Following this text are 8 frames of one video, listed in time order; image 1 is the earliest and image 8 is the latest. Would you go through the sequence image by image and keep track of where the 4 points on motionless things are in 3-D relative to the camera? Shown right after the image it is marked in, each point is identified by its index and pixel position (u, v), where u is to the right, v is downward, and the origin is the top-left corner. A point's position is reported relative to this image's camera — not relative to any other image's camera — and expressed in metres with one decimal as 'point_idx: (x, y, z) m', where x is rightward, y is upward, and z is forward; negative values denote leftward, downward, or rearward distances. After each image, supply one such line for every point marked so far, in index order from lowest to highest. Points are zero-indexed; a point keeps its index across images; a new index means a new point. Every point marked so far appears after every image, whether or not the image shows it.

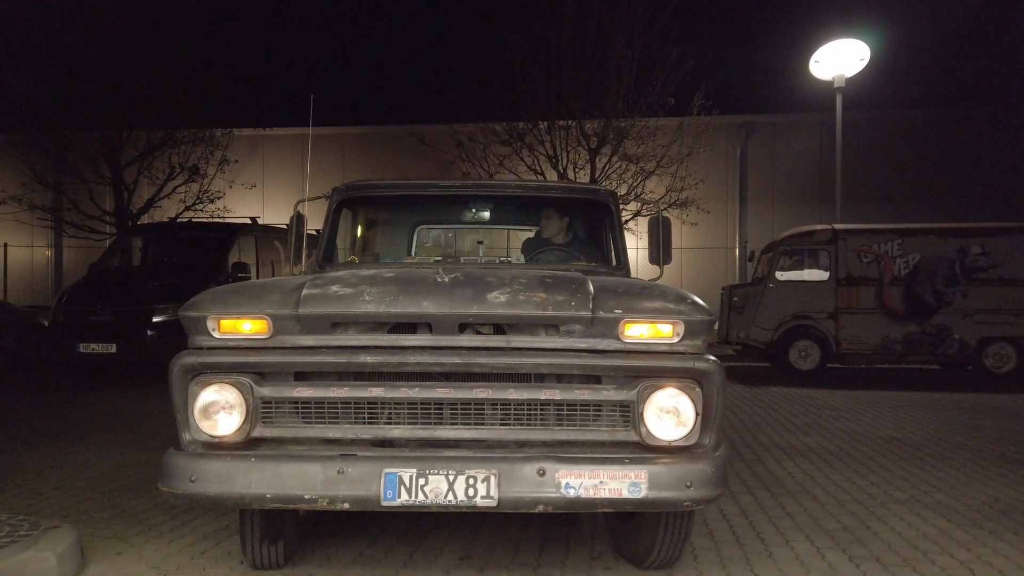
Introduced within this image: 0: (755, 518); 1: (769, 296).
0: (+1.6, -1.5, +5.9) m
1: (+4.5, -0.1, +15.7) m
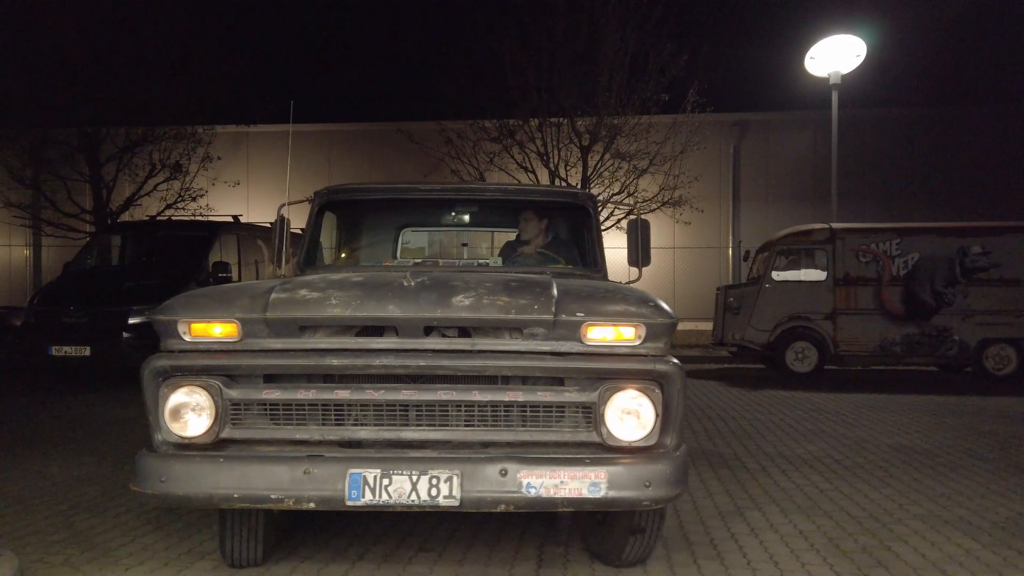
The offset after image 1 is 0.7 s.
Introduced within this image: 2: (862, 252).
0: (+1.5, -1.5, +5.5) m
1: (+4.4, -0.1, +15.4) m
2: (+5.9, +0.6, +14.9) m
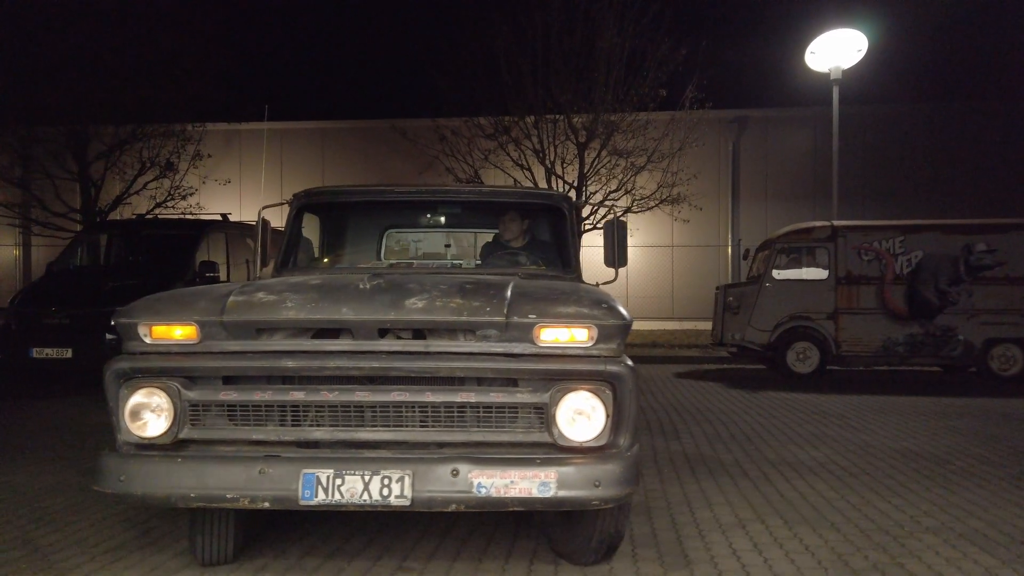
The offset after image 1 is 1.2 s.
0: (+1.5, -1.5, +5.1) m
1: (+4.3, -0.1, +15.0) m
2: (+5.8, +0.6, +14.6) m
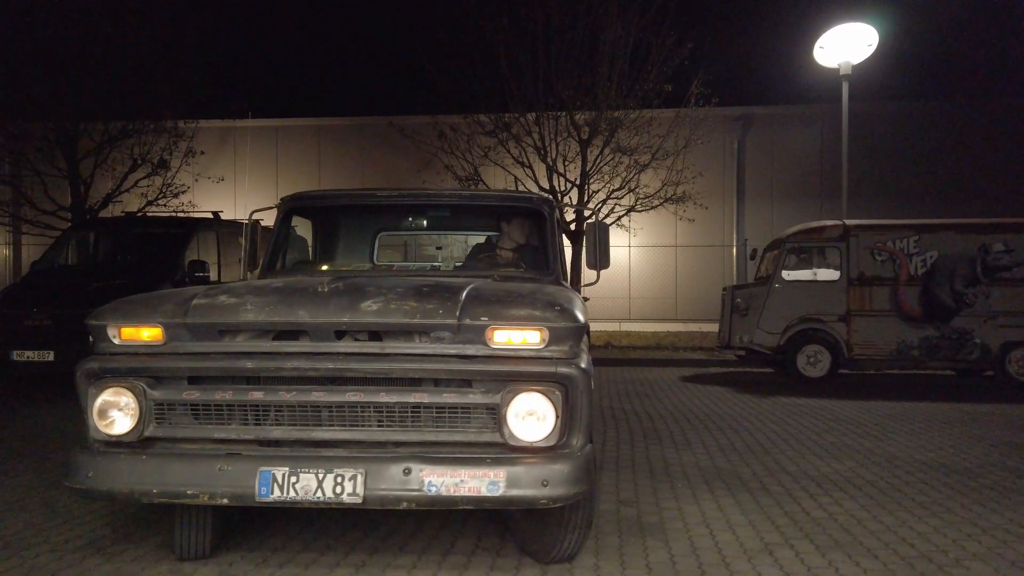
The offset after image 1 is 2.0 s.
0: (+1.5, -1.5, +4.6) m
1: (+4.3, -0.1, +14.5) m
2: (+5.8, +0.6, +14.1) m
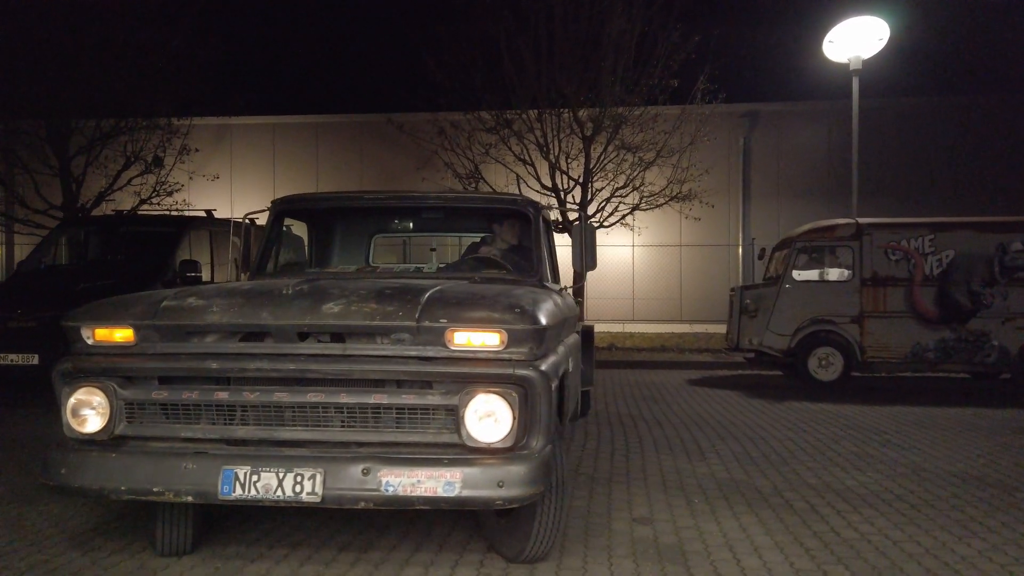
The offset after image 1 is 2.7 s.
0: (+1.5, -1.5, +4.2) m
1: (+4.3, -0.1, +14.1) m
2: (+5.8, +0.6, +13.6) m
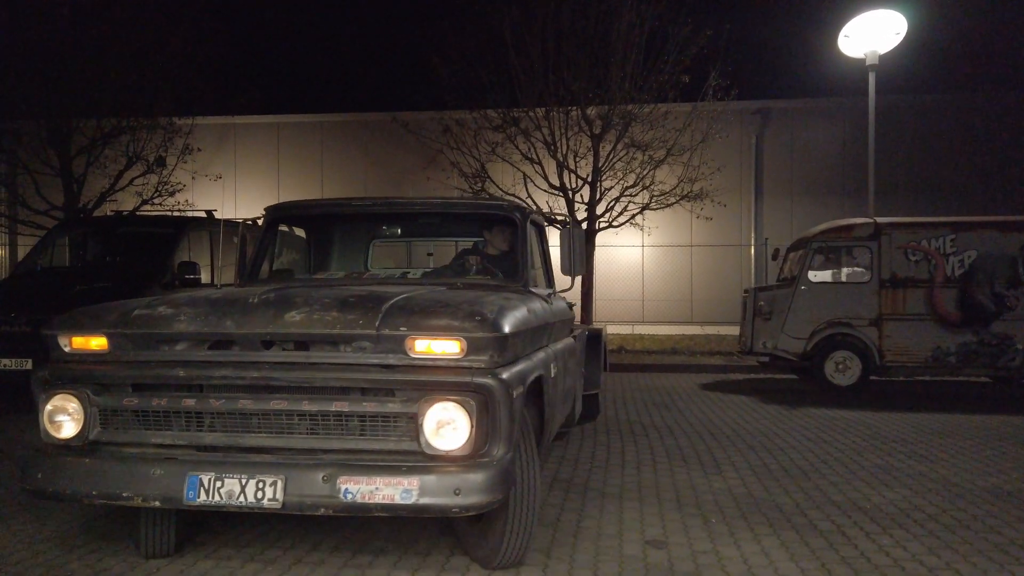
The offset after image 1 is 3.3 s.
0: (+1.5, -1.5, +3.8) m
1: (+4.4, -0.2, +13.6) m
2: (+5.9, +0.6, +13.2) m
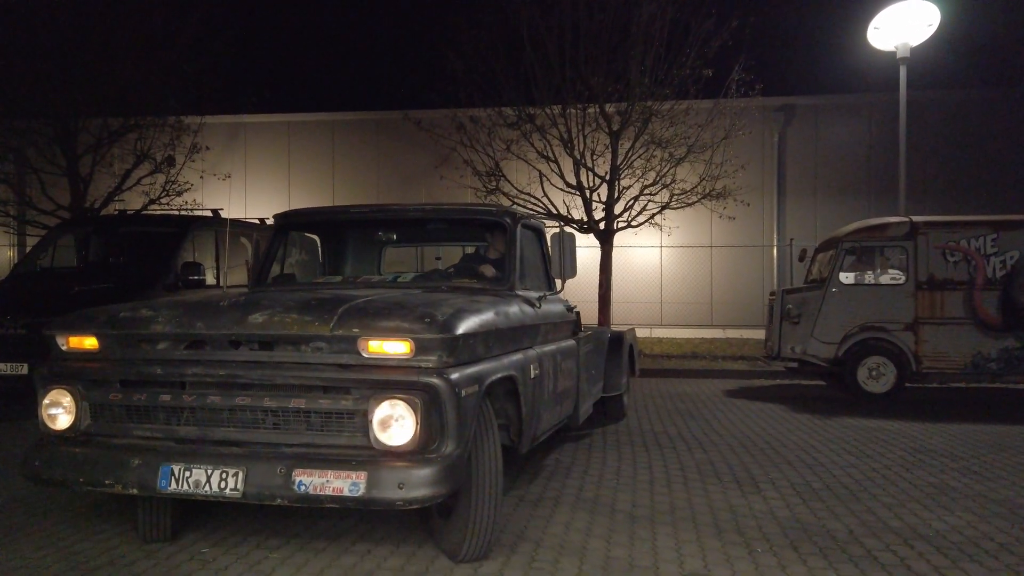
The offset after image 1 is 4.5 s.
0: (+1.6, -1.6, +3.2) m
1: (+4.7, -0.2, +13.0) m
2: (+6.1, +0.5, +12.5) m
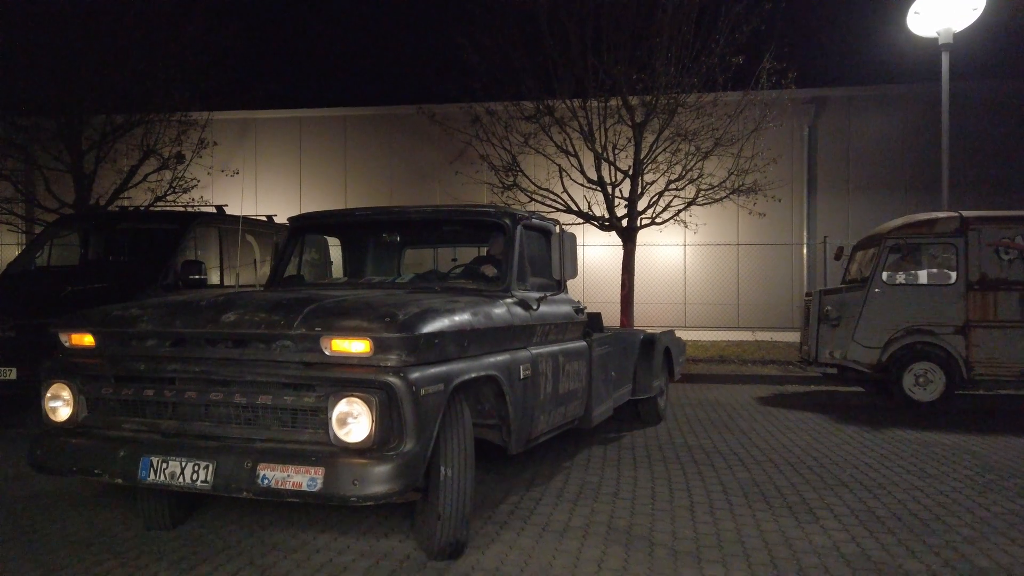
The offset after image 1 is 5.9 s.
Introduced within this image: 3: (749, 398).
0: (+1.7, -1.6, +2.3) m
1: (+4.9, -0.2, +12.1) m
2: (+6.4, +0.5, +11.6) m
3: (+3.6, -1.7, +13.5) m
